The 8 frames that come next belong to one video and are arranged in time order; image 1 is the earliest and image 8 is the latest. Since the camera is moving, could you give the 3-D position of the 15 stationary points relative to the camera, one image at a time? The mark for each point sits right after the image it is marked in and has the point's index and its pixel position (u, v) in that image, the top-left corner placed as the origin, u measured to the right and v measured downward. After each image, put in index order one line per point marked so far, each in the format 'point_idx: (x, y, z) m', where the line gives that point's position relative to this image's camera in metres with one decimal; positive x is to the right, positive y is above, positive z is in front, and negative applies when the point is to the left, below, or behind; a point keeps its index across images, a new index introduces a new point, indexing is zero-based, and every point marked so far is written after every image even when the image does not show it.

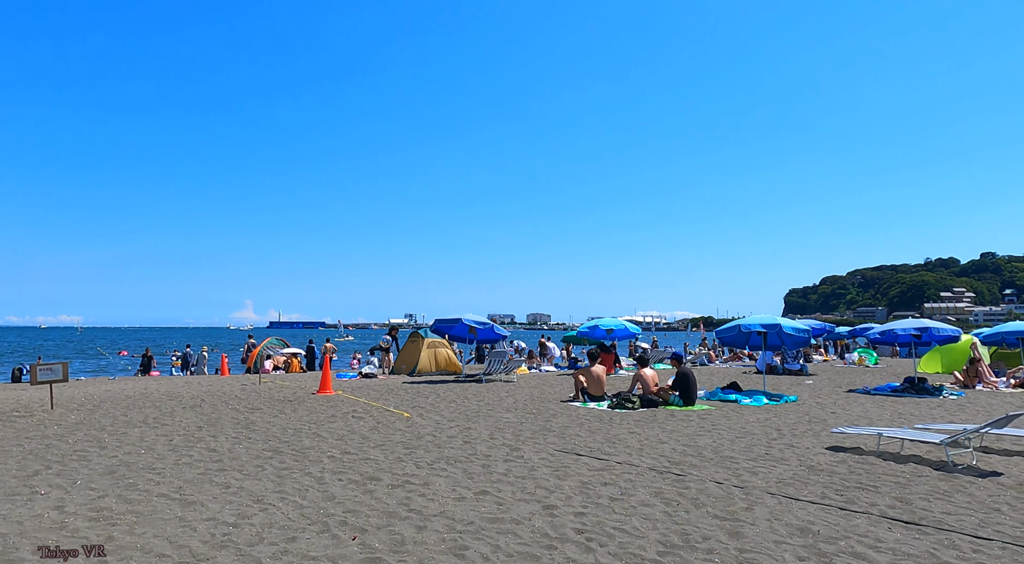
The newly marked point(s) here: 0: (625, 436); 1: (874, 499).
0: (+1.4, -1.9, +8.9) m
1: (+3.0, -1.8, +6.1) m
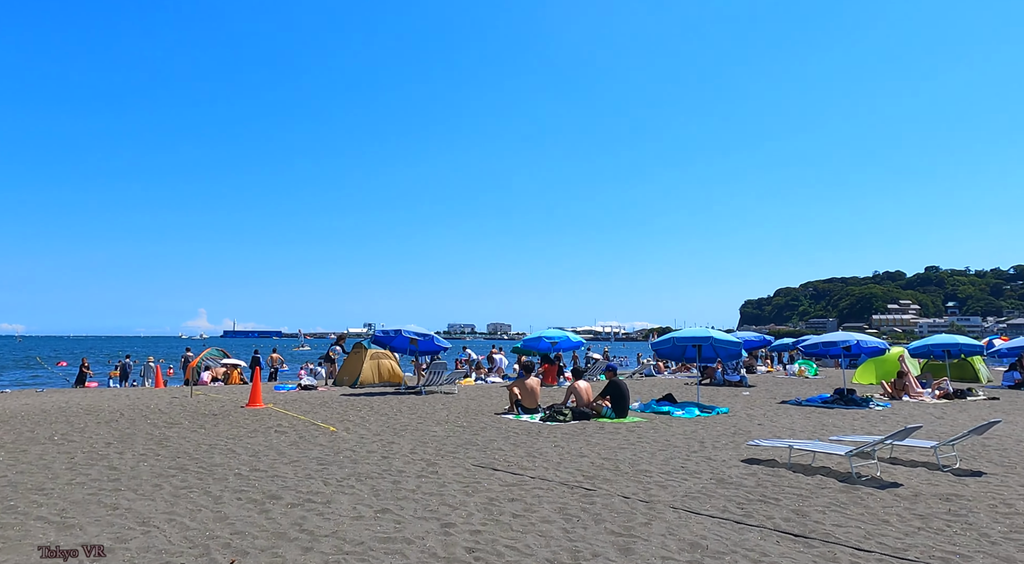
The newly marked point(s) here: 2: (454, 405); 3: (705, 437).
0: (+0.4, -2.1, +9.0) m
1: (+2.2, -2.0, +6.2) m
2: (-1.2, -2.4, +14.1) m
3: (+2.9, -2.3, +10.7) m
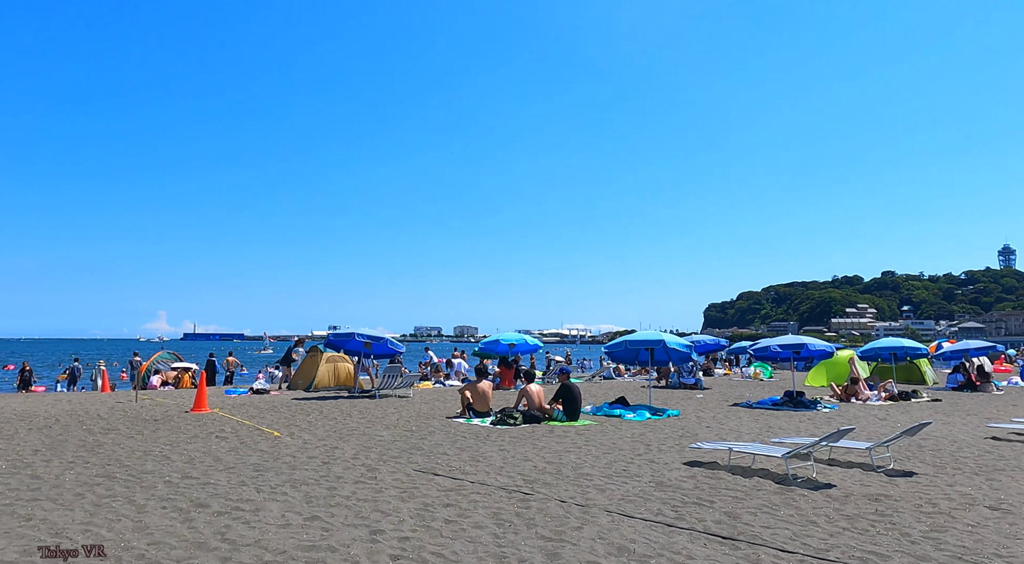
0: (-0.3, -2.2, +9.0) m
1: (+1.7, -2.0, +6.3) m
2: (-2.1, -2.5, +14.1) m
3: (+2.1, -2.4, +10.8) m
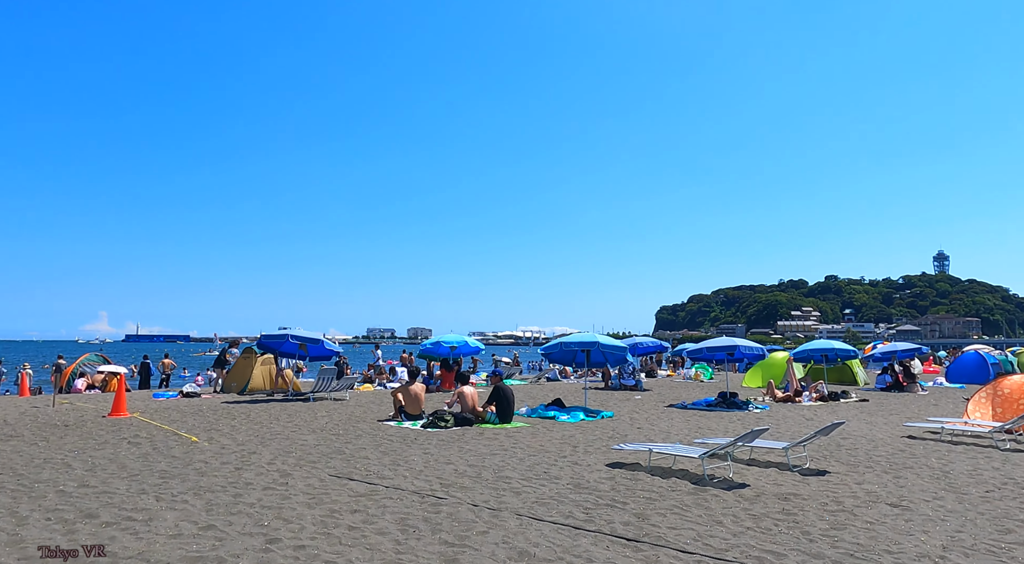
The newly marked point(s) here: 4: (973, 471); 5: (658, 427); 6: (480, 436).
0: (-1.2, -2.2, +8.9) m
1: (+0.9, -2.1, +6.3) m
2: (-3.4, -2.5, +13.8) m
3: (+1.0, -2.4, +10.8) m
4: (+5.9, -2.4, +9.2) m
5: (+2.7, -2.7, +13.2) m
6: (-0.5, -2.4, +11.1) m
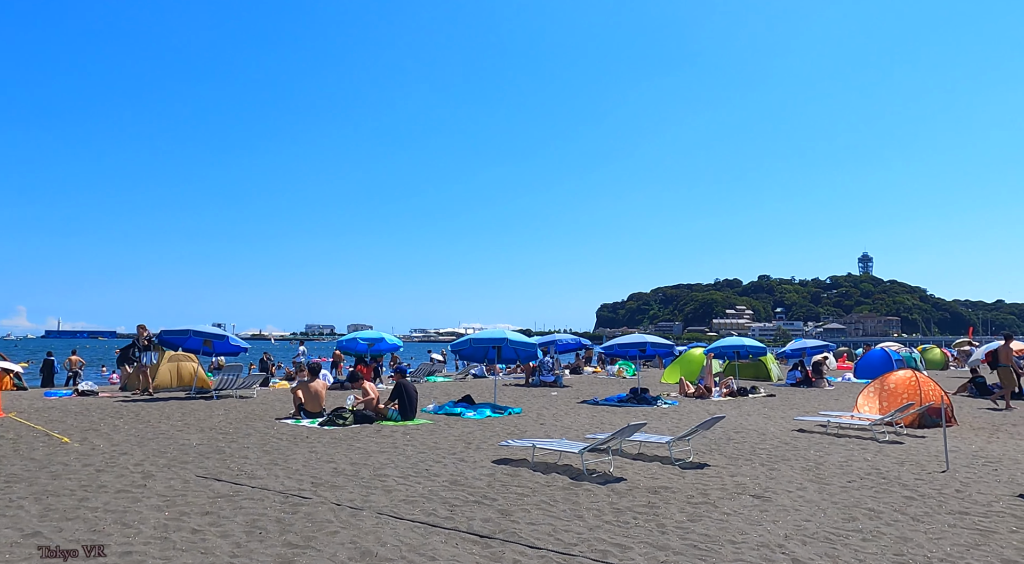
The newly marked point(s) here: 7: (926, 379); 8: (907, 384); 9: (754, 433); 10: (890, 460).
0: (-2.6, -2.1, +8.7) m
1: (-0.3, -2.0, +6.3) m
2: (-5.2, -2.4, +13.5) m
3: (-0.6, -2.4, +10.8) m
4: (+4.4, -2.4, +9.6) m
5: (+0.9, -2.6, +13.3) m
6: (-2.1, -2.3, +11.0) m
7: (+8.2, -1.9, +14.3) m
8: (+7.9, -2.0, +14.3) m
9: (+4.3, -2.7, +12.7) m
10: (+5.3, -2.5, +10.0) m
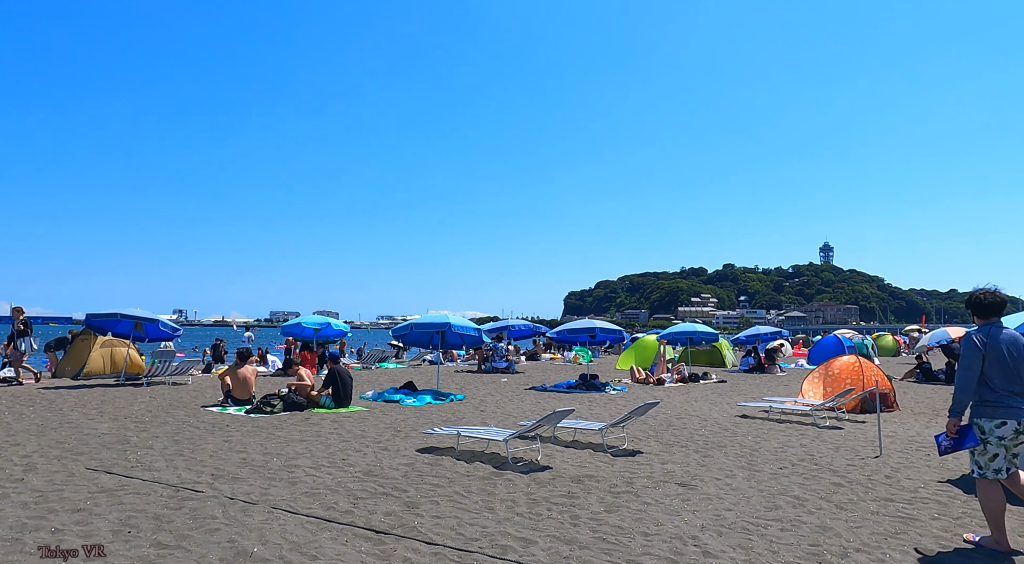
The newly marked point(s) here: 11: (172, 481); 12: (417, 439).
0: (-3.5, -1.9, +8.2) m
1: (-1.1, -1.9, +6.0) m
2: (-6.3, -2.1, +12.9) m
3: (-1.6, -2.1, +10.4) m
4: (+3.5, -2.2, +9.5) m
5: (-0.2, -2.3, +13.0) m
6: (-3.1, -2.1, +10.5) m
7: (+7.1, -1.6, +14.3) m
8: (+6.7, -1.7, +14.3) m
9: (+3.2, -2.4, +12.5) m
10: (+4.3, -2.2, +9.9) m
11: (-3.0, -1.8, +6.5) m
12: (-1.2, -2.0, +9.3) m
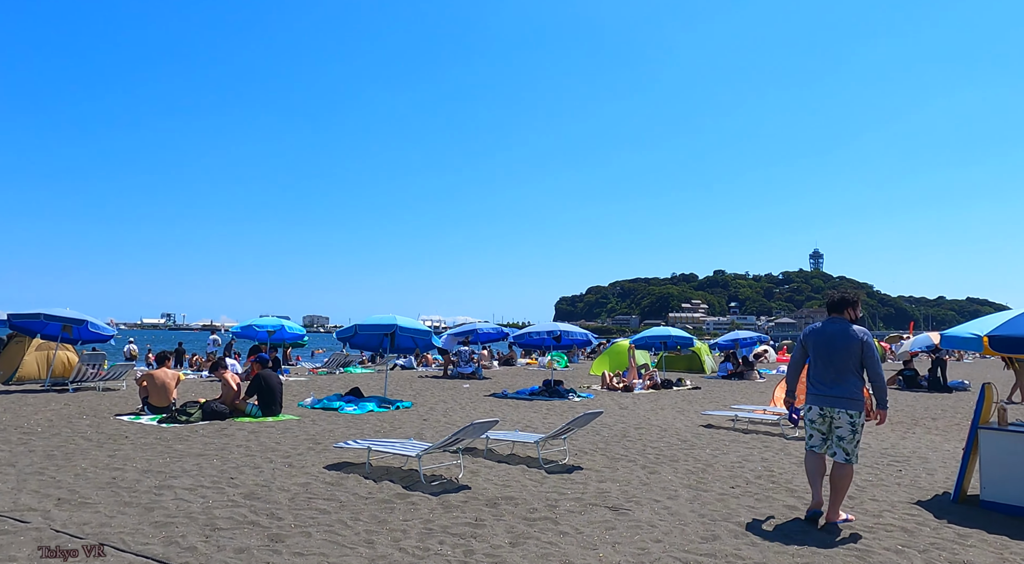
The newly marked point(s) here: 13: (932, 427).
0: (-4.3, -1.8, +7.2) m
1: (-1.9, -1.8, +5.0) m
2: (-7.2, -2.0, +11.8) m
3: (-2.4, -2.1, +9.5) m
4: (+2.7, -2.2, +8.5) m
5: (-1.1, -2.3, +12.0) m
6: (-3.9, -2.0, +9.5) m
7: (+6.2, -1.6, +13.4) m
8: (+5.8, -1.7, +13.4) m
9: (+2.3, -2.4, +11.5) m
10: (+3.4, -2.2, +9.0) m
11: (-3.9, -1.7, +5.5) m
12: (-2.1, -2.0, +8.3) m
13: (+7.3, -2.5, +12.5) m
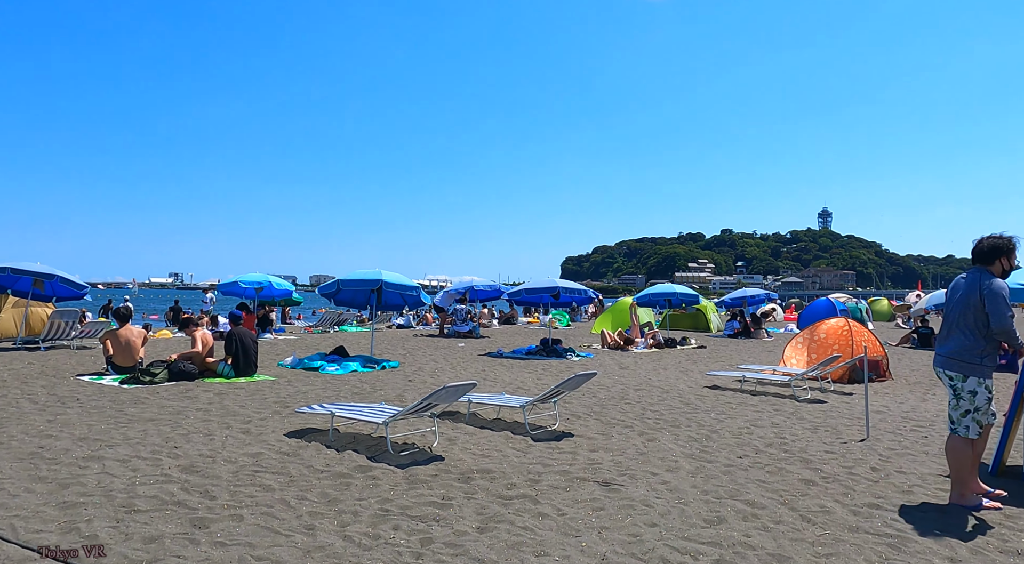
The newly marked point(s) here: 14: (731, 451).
0: (-4.5, -1.3, +6.5) m
1: (-2.1, -1.4, +4.2) m
2: (-7.3, -1.3, +11.1) m
3: (-2.6, -1.4, +8.7) m
4: (+2.5, -1.6, +7.7) m
5: (-1.2, -1.5, +11.3) m
6: (-4.1, -1.4, +8.8) m
7: (+6.1, -0.8, +12.6) m
8: (+5.7, -0.9, +12.6) m
9: (+2.2, -1.6, +10.8) m
10: (+3.3, -1.6, +8.2) m
11: (-4.1, -1.3, +4.8) m
12: (-2.2, -1.4, +7.5) m
13: (+7.1, -1.7, +11.6) m
14: (+2.1, -1.6, +6.7) m
